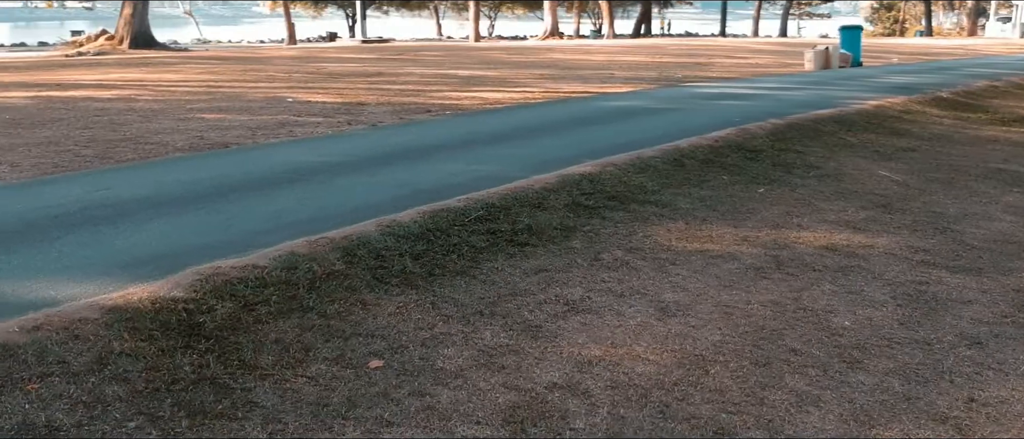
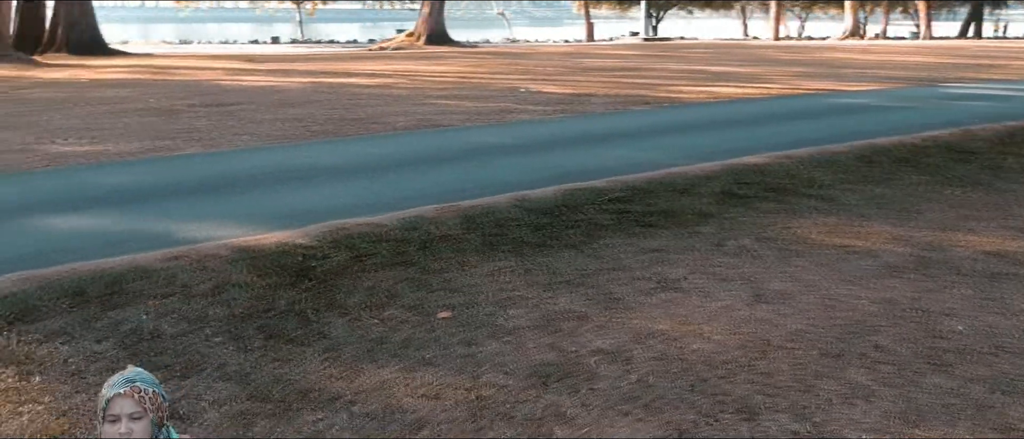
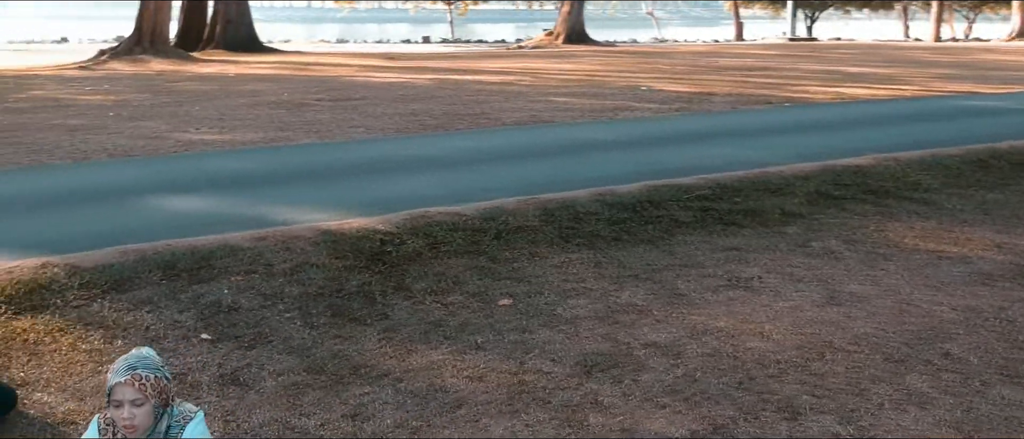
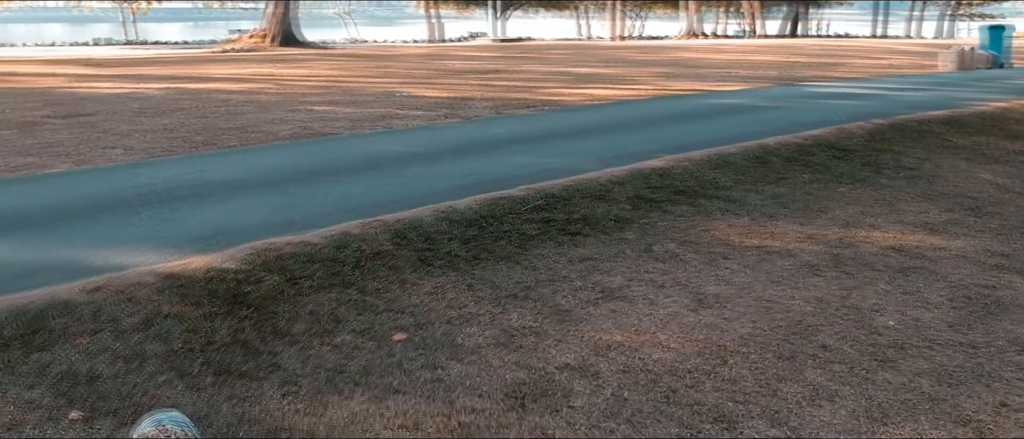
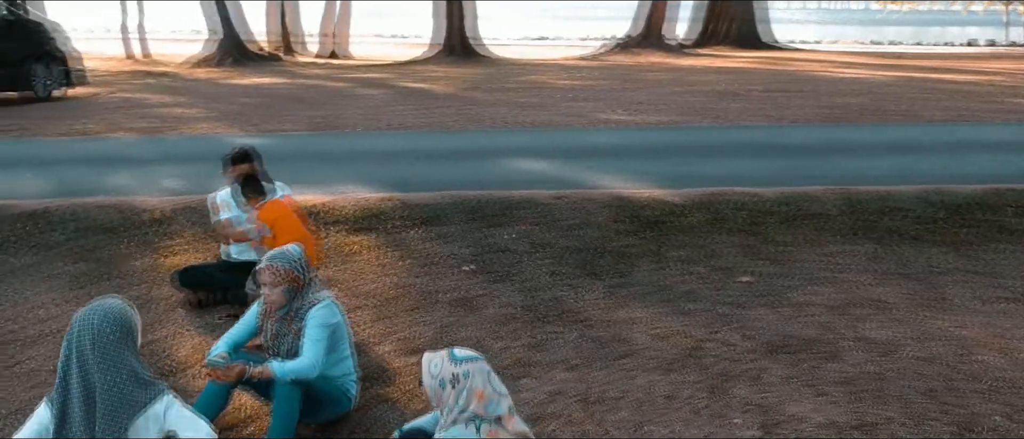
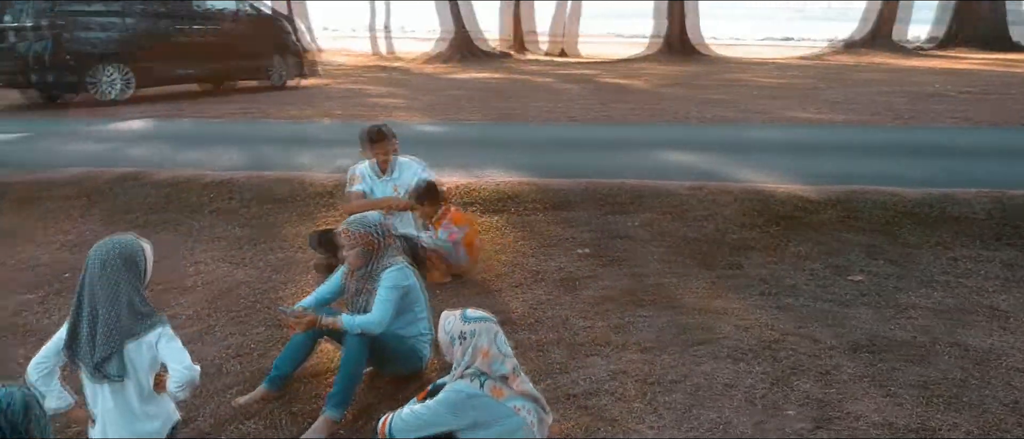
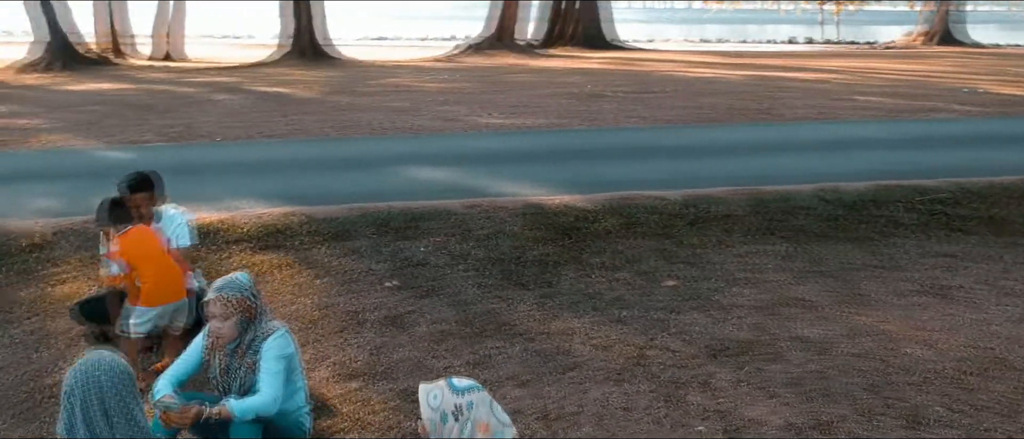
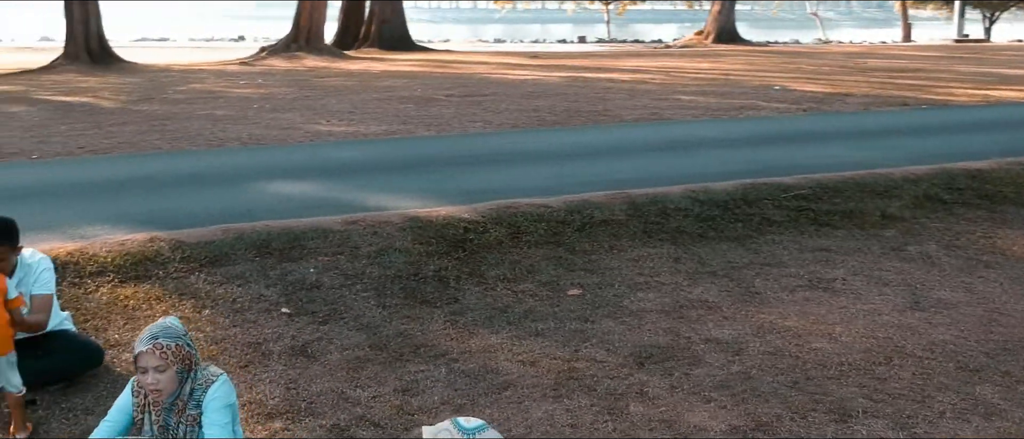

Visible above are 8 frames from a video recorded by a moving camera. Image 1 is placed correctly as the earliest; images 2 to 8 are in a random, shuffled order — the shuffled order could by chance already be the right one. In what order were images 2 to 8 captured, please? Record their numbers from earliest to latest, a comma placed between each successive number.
4, 2, 3, 8, 7, 5, 6
